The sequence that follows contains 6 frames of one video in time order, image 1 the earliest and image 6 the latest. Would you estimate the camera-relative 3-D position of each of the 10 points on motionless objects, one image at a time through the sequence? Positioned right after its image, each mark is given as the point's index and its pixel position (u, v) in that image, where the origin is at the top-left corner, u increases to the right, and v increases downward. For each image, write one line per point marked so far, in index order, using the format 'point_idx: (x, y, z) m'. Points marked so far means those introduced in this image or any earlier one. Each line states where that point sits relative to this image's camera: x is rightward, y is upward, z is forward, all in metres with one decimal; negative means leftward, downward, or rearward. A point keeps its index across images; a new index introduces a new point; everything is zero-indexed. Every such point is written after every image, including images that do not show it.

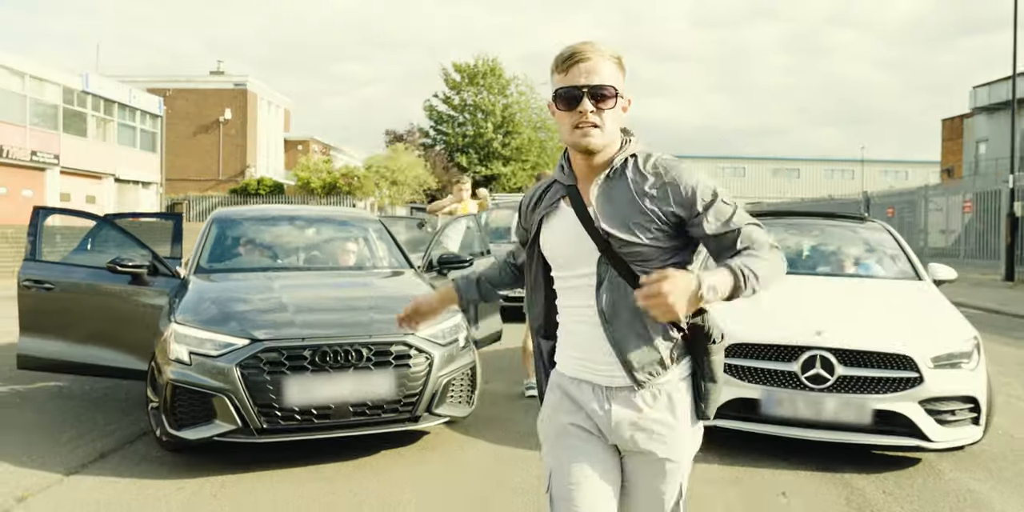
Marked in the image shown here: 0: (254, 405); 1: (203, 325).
0: (-1.4, -0.8, +4.2) m
1: (-1.8, -0.4, +4.5) m
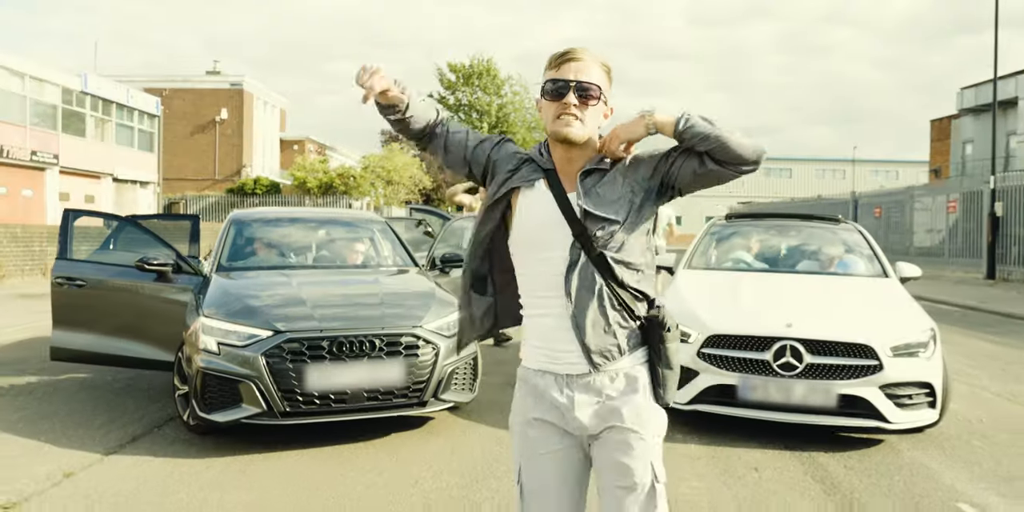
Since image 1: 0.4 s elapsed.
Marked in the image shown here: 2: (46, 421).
0: (-1.4, -0.8, +4.7) m
1: (-1.8, -0.4, +4.9) m
2: (-3.3, -1.2, +5.5) m
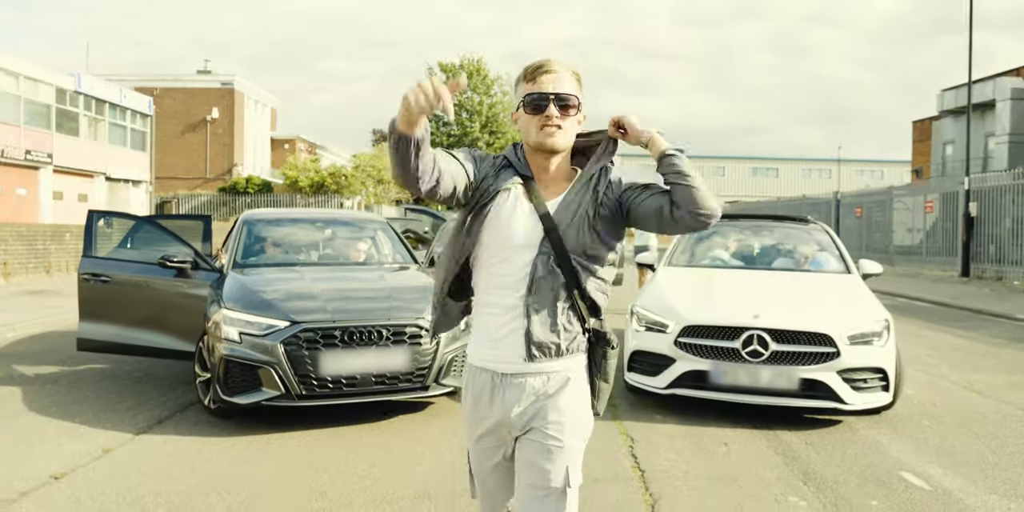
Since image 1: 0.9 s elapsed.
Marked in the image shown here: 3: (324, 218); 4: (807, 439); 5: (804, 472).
0: (-1.4, -0.8, +5.2) m
1: (-1.8, -0.4, +5.4) m
2: (-3.4, -1.2, +6.0) m
3: (-1.9, +0.4, +8.1) m
4: (+2.0, -1.2, +5.2) m
5: (+1.7, -1.3, +4.5) m
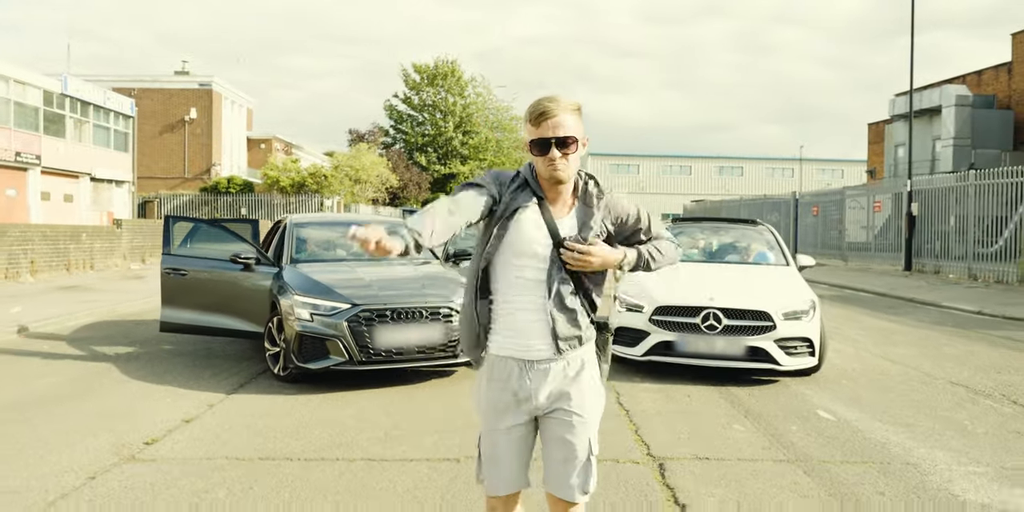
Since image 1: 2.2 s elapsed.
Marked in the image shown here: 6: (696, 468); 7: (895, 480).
0: (-1.3, -0.8, +6.6) m
1: (-1.7, -0.4, +6.8) m
2: (-3.3, -1.2, +7.4) m
3: (-1.9, +0.4, +9.6) m
4: (+2.1, -1.2, +6.8) m
5: (+1.8, -1.2, +6.1) m
6: (+1.1, -1.3, +4.7) m
7: (+2.2, -1.3, +4.5) m
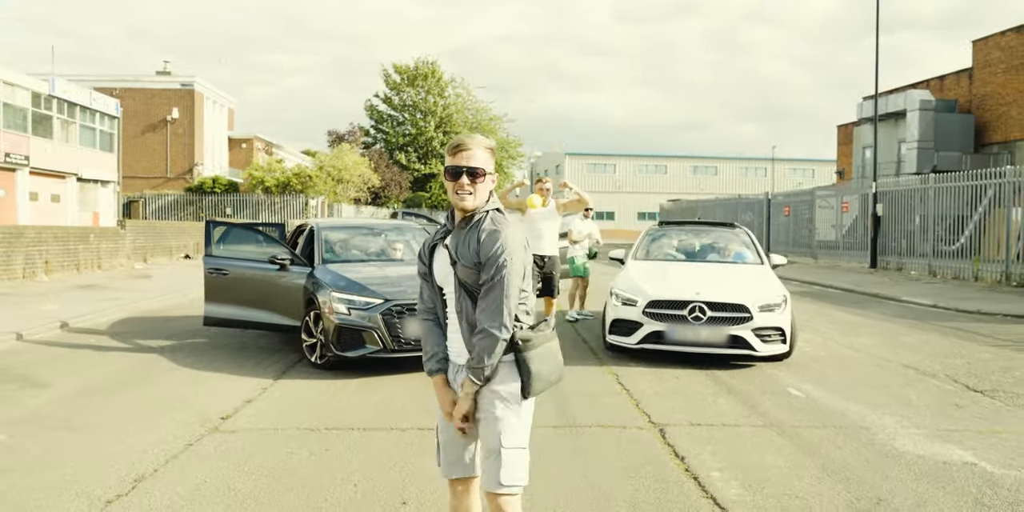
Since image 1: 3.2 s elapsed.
0: (-1.2, -0.8, +7.6) m
1: (-1.6, -0.4, +7.8) m
2: (-3.2, -1.2, +8.3) m
3: (-1.9, +0.4, +10.5) m
4: (+2.2, -1.2, +7.9) m
5: (+2.0, -1.2, +7.2) m
6: (+1.3, -1.3, +5.7) m
7: (+2.4, -1.3, +5.5) m
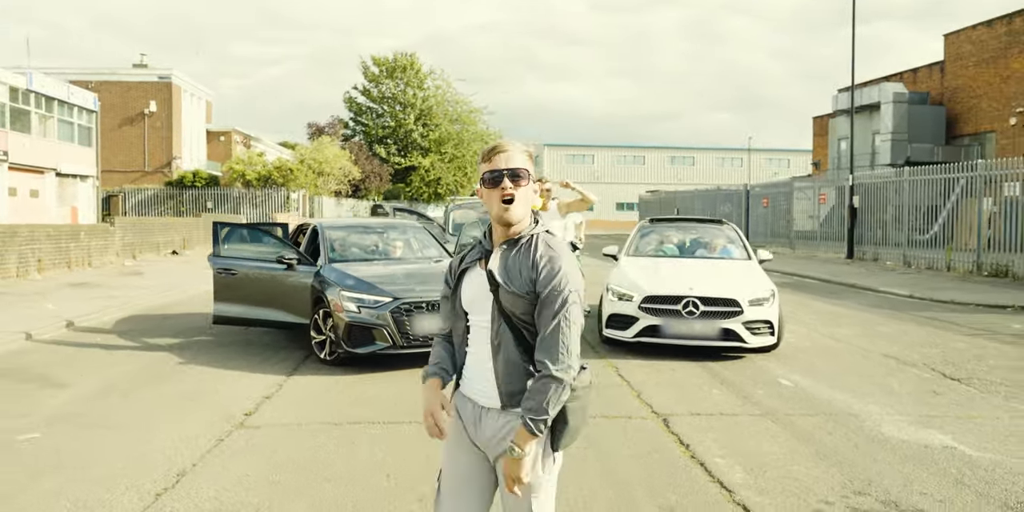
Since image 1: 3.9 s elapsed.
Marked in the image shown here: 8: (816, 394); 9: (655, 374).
0: (-1.2, -0.8, +7.9) m
1: (-1.6, -0.4, +8.1) m
2: (-3.1, -1.2, +8.5) m
3: (-2.0, +0.4, +10.7) m
4: (+2.2, -1.2, +8.3) m
5: (+2.0, -1.2, +7.6) m
6: (+1.4, -1.3, +6.1) m
7: (+2.5, -1.3, +5.9) m
8: (+2.8, -1.2, +7.1) m
9: (+1.4, -1.2, +7.8) m
